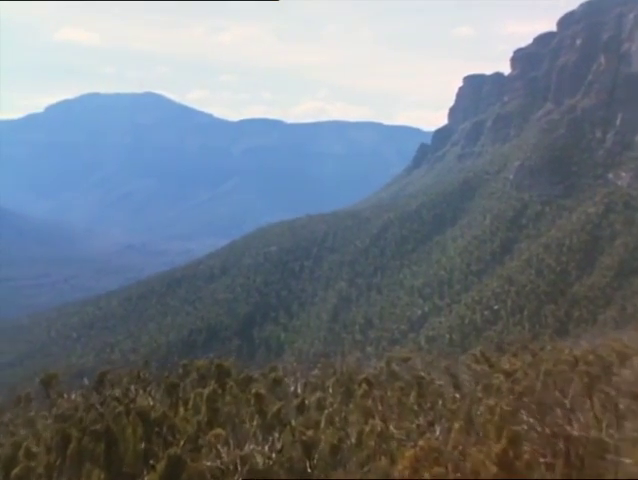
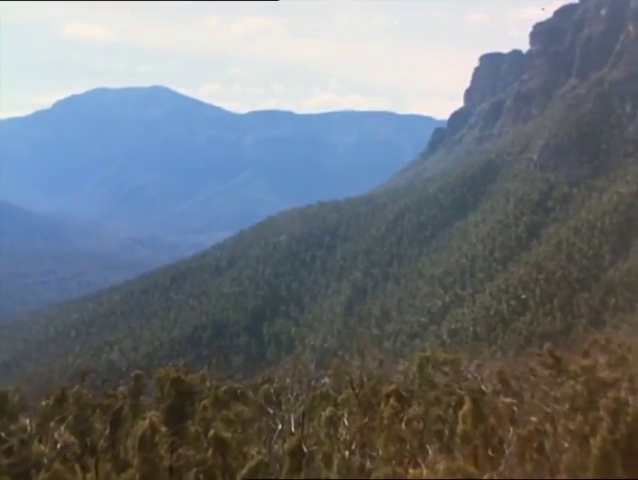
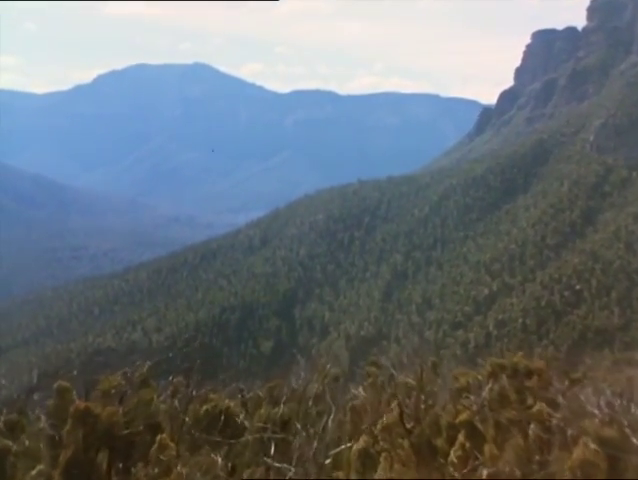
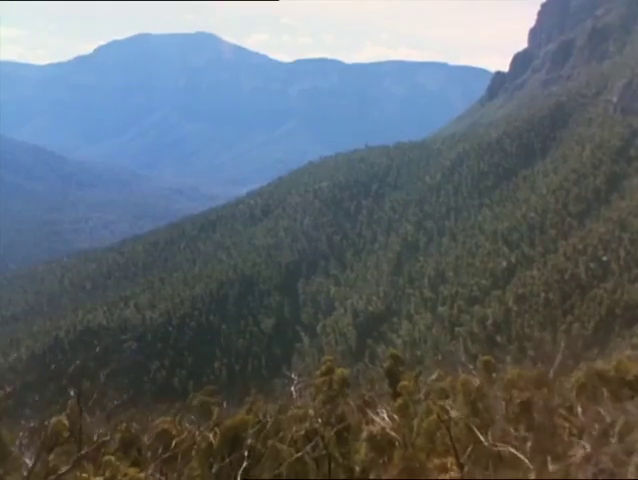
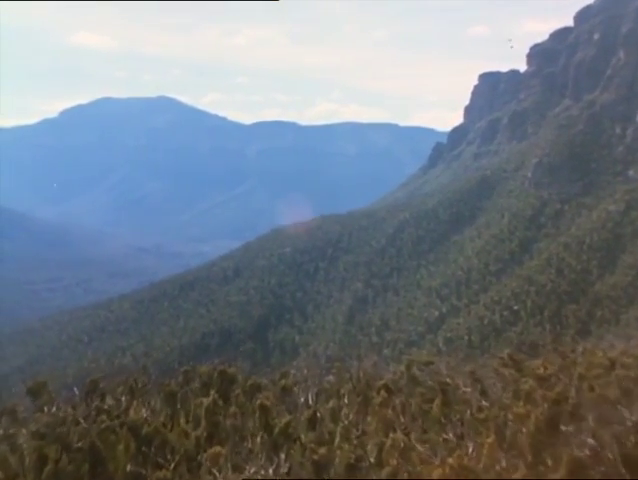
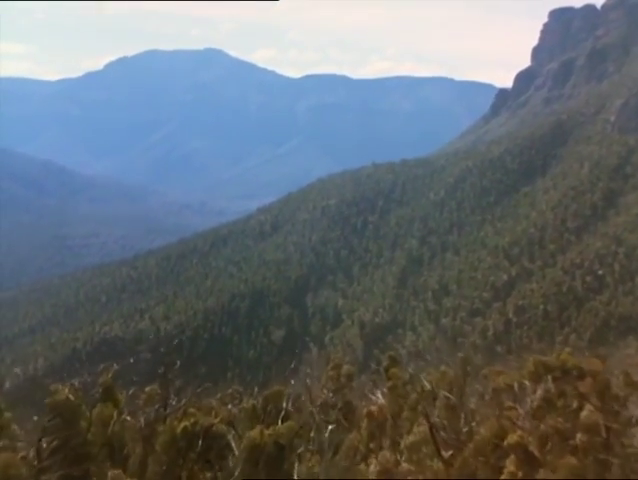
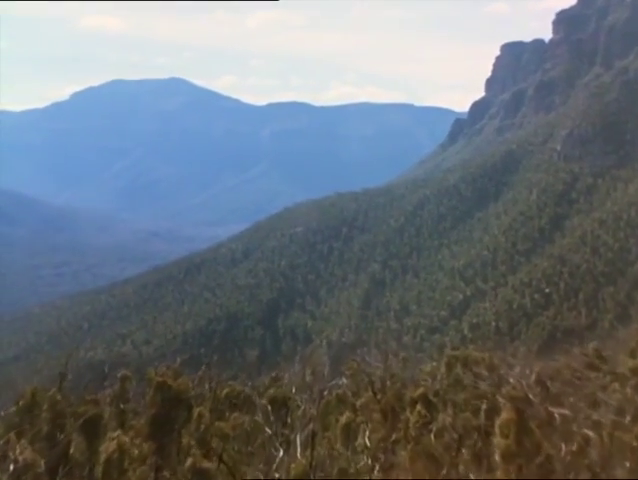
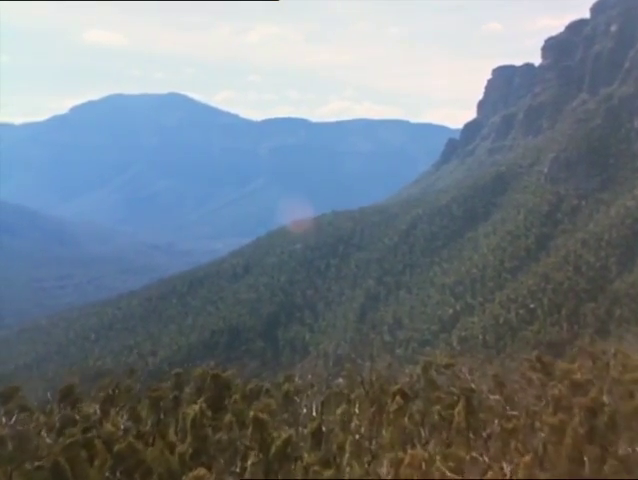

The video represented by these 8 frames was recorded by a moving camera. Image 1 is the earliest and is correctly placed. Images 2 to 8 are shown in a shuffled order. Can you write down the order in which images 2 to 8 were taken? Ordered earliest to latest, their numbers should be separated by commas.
5, 8, 2, 7, 3, 6, 4
